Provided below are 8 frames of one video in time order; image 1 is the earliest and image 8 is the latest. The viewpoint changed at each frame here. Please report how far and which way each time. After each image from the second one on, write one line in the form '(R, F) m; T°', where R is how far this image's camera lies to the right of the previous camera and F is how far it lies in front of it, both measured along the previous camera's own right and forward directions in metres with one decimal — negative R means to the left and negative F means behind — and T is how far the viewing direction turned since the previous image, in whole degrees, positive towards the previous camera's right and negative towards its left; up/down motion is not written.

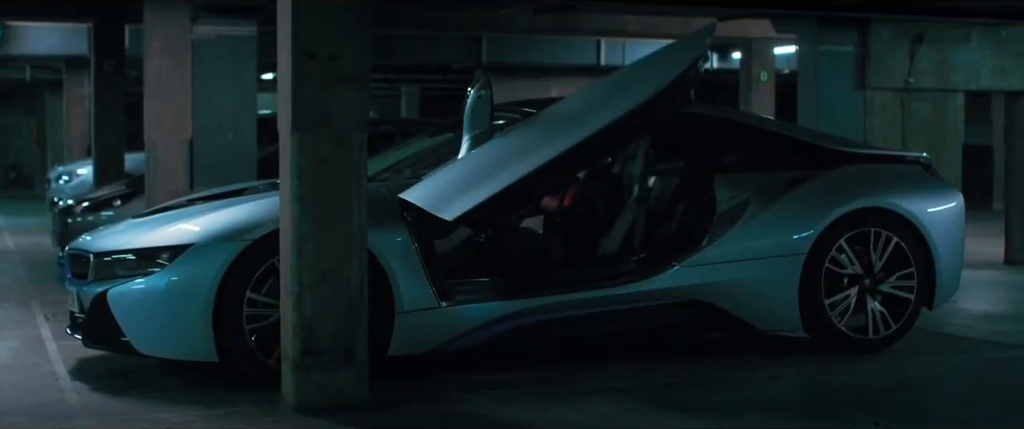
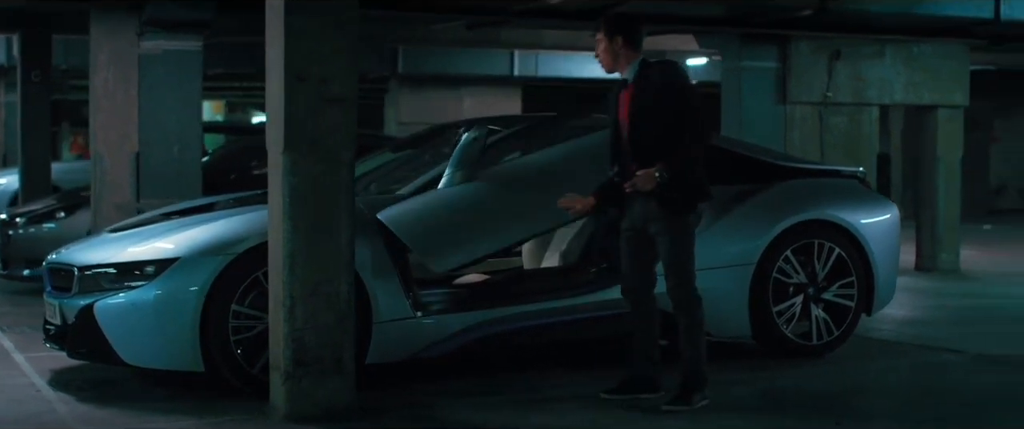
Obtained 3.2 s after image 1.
(-0.3, -0.3) m; +4°
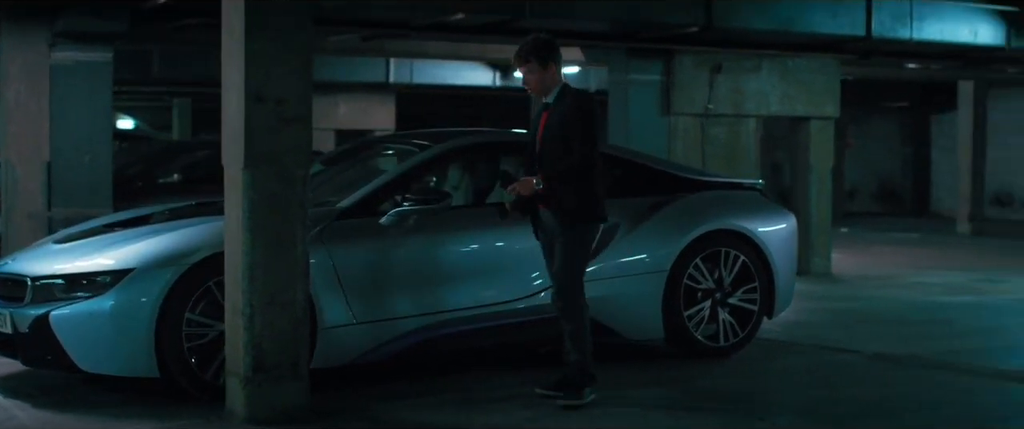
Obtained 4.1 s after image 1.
(-0.4, -0.4) m; +5°
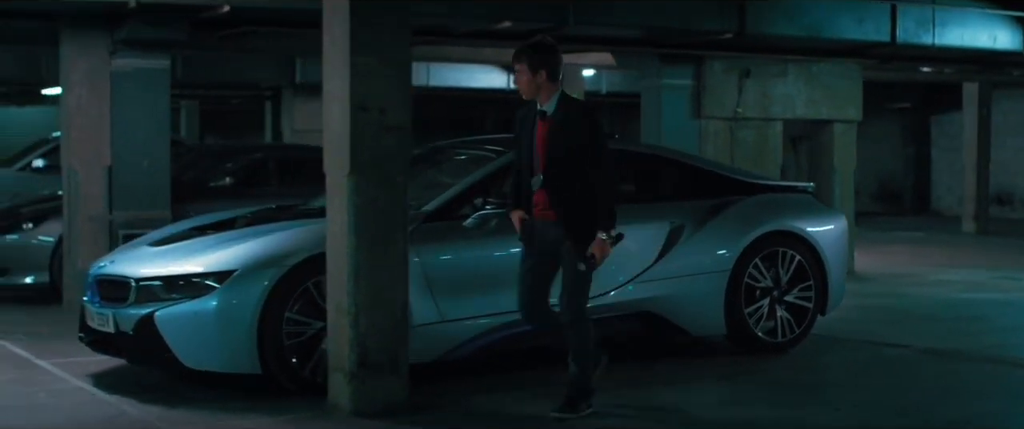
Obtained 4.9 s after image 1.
(-0.4, -0.3) m; +1°
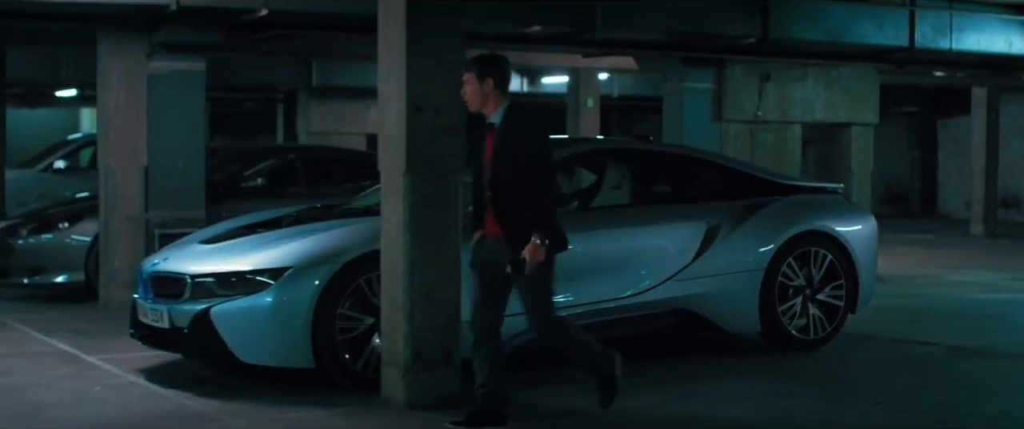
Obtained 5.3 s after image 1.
(-0.2, -0.2) m; 0°
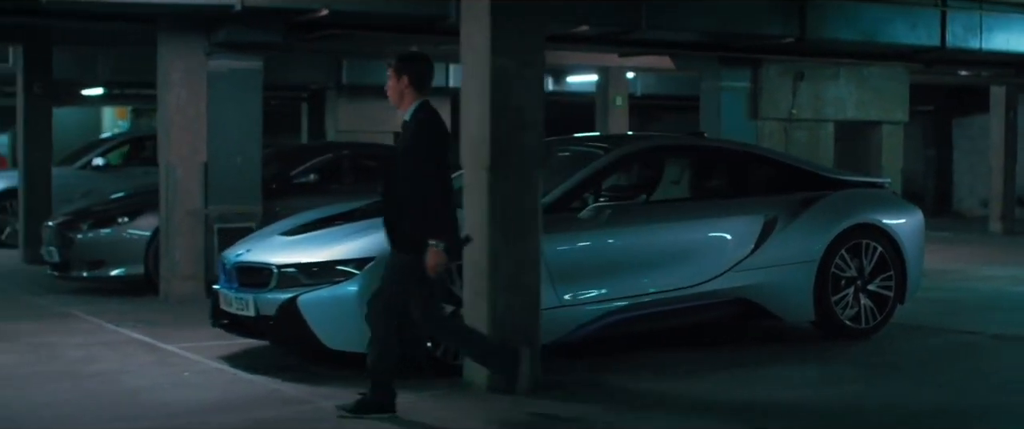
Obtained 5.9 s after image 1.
(-0.3, -0.3) m; 0°
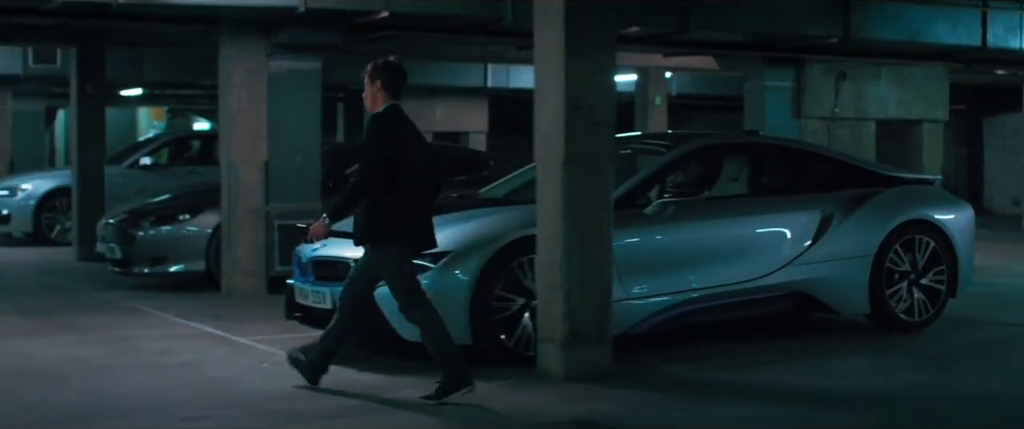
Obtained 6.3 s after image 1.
(-0.2, -0.2) m; -1°
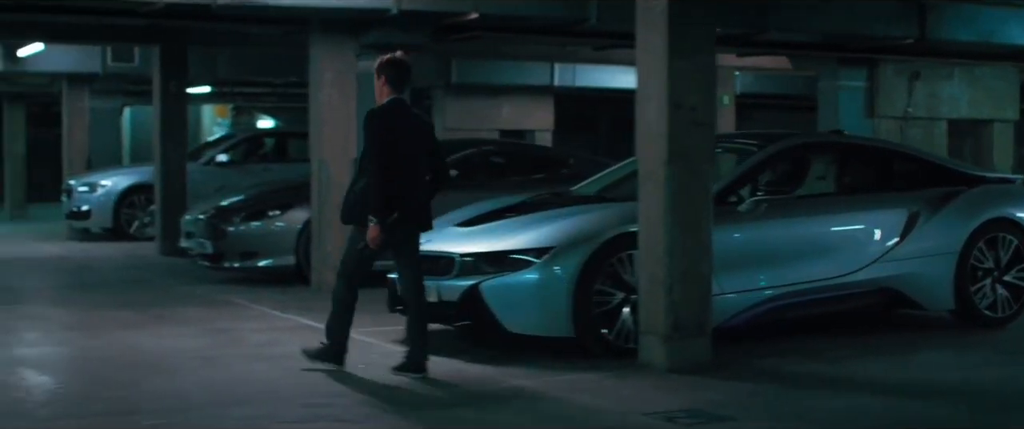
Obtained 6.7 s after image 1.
(-0.3, -0.3) m; -1°
